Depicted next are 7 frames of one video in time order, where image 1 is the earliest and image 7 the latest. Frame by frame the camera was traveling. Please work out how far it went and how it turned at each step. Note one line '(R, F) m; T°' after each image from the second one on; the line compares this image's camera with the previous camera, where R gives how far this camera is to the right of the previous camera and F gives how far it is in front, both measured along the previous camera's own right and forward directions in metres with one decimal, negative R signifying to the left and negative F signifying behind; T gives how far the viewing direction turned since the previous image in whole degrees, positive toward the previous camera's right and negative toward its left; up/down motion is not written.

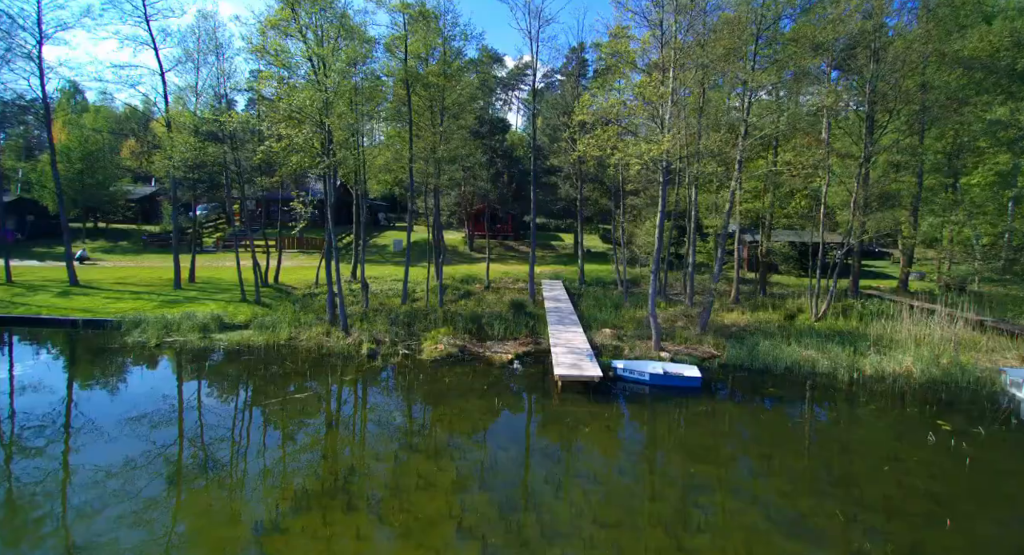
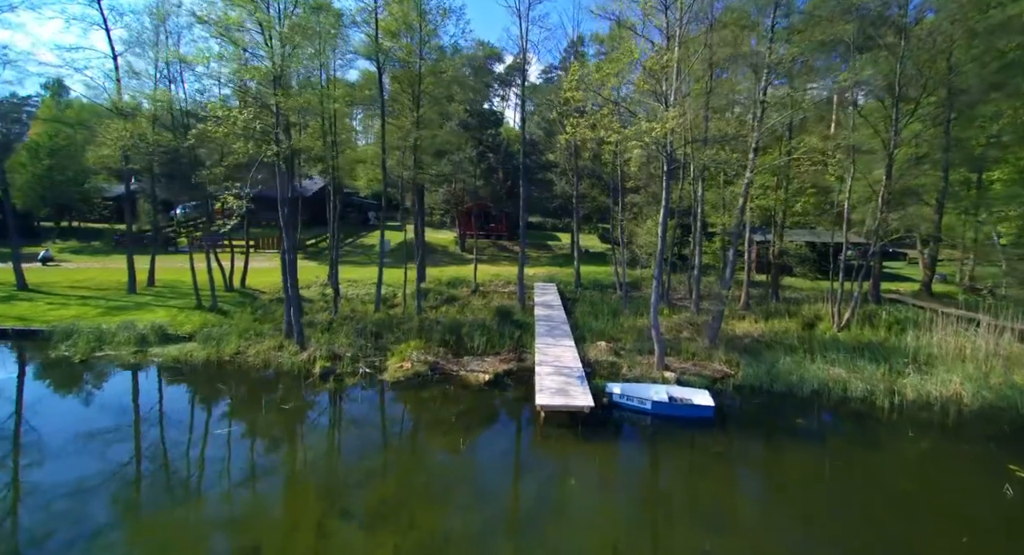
(+0.4, +1.6) m; 0°
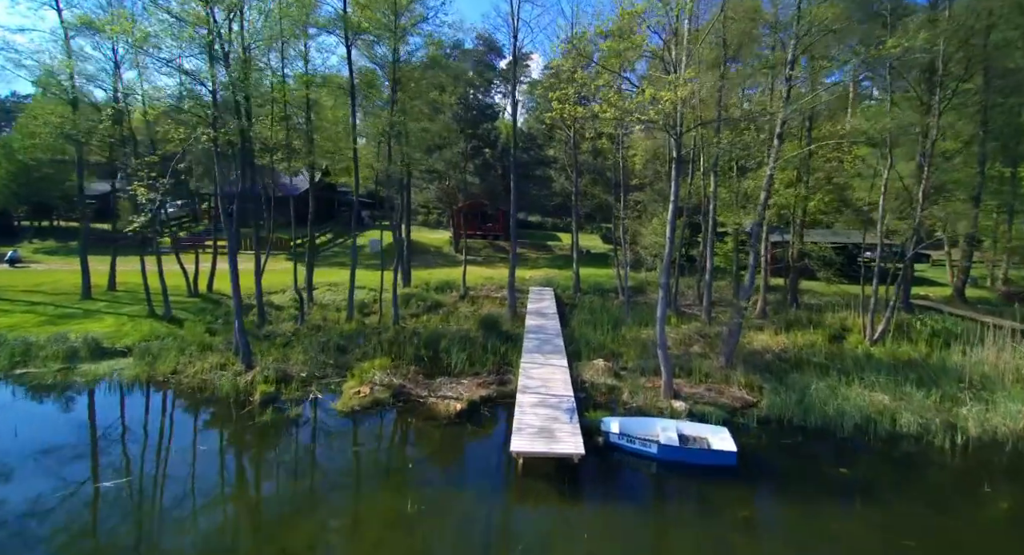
(+0.4, +1.5) m; -1°
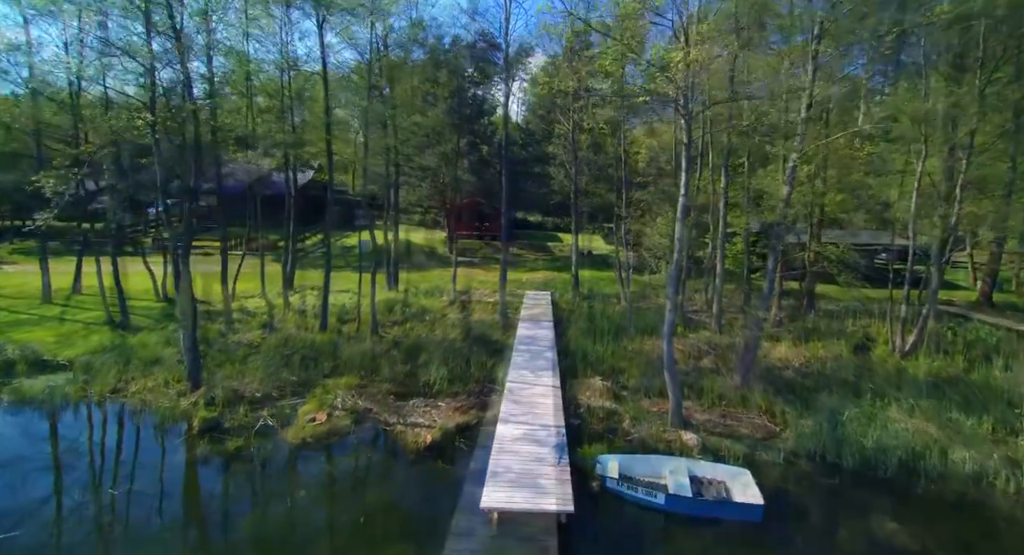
(+0.3, +1.1) m; 0°
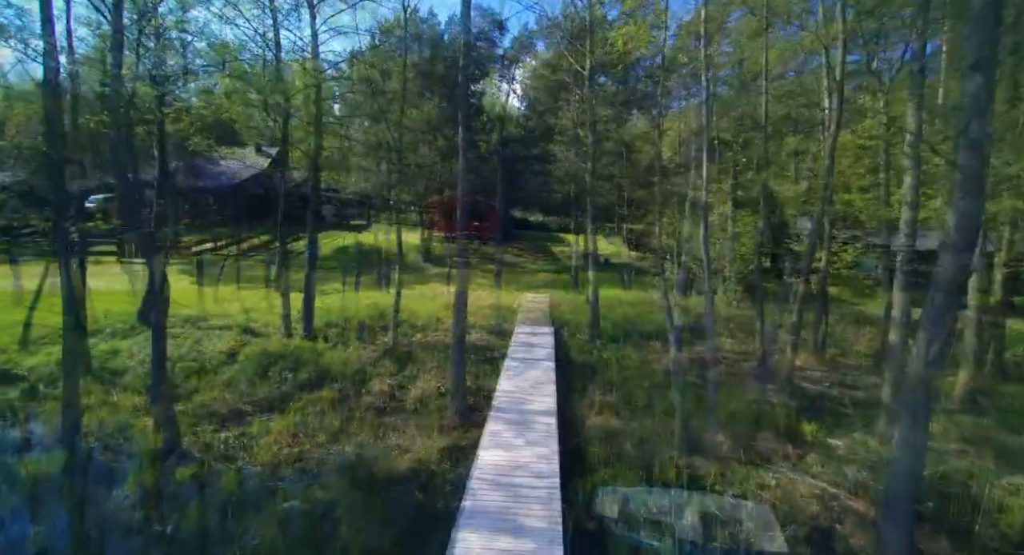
(+0.1, +0.7) m; 0°
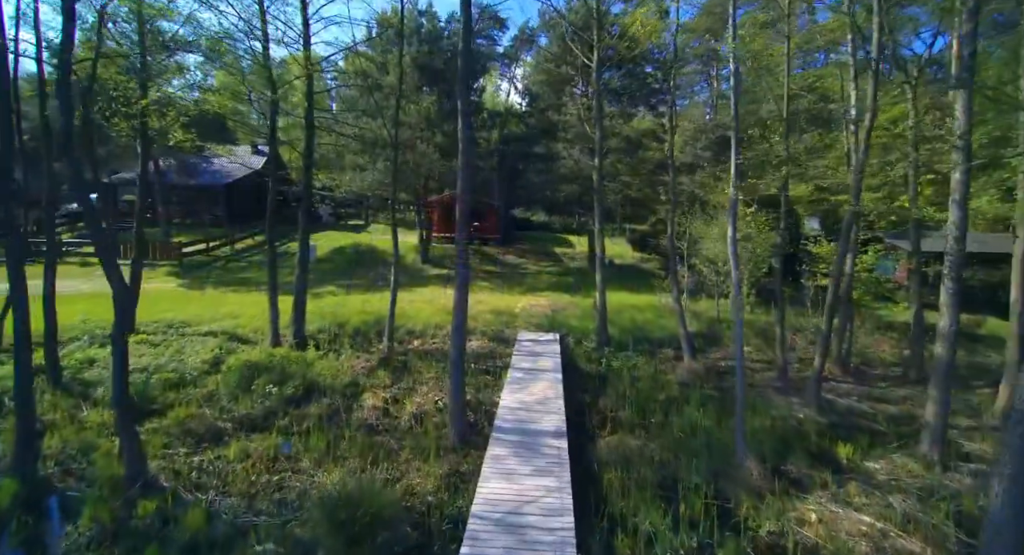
(-0.1, +0.6) m; 0°
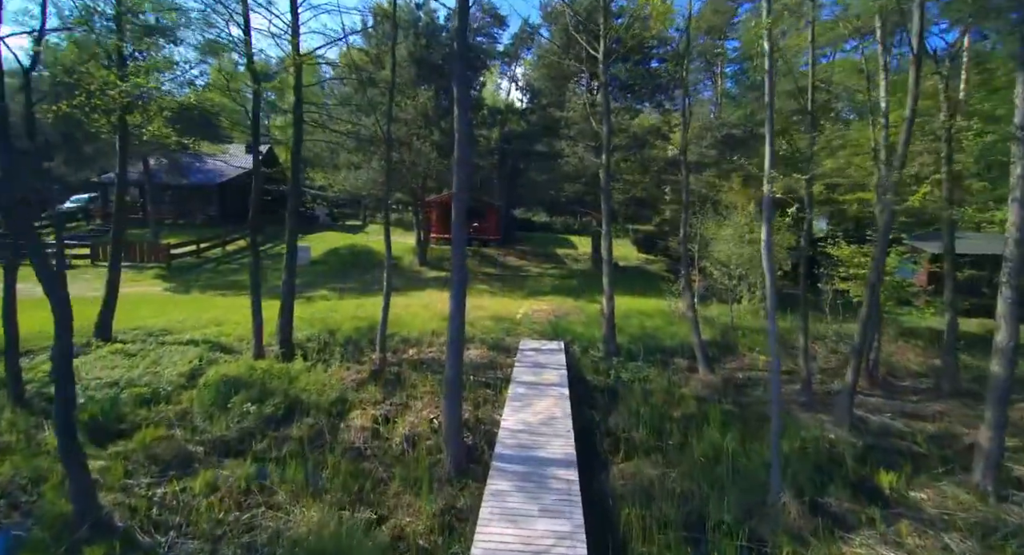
(0.0, +0.6) m; 0°
